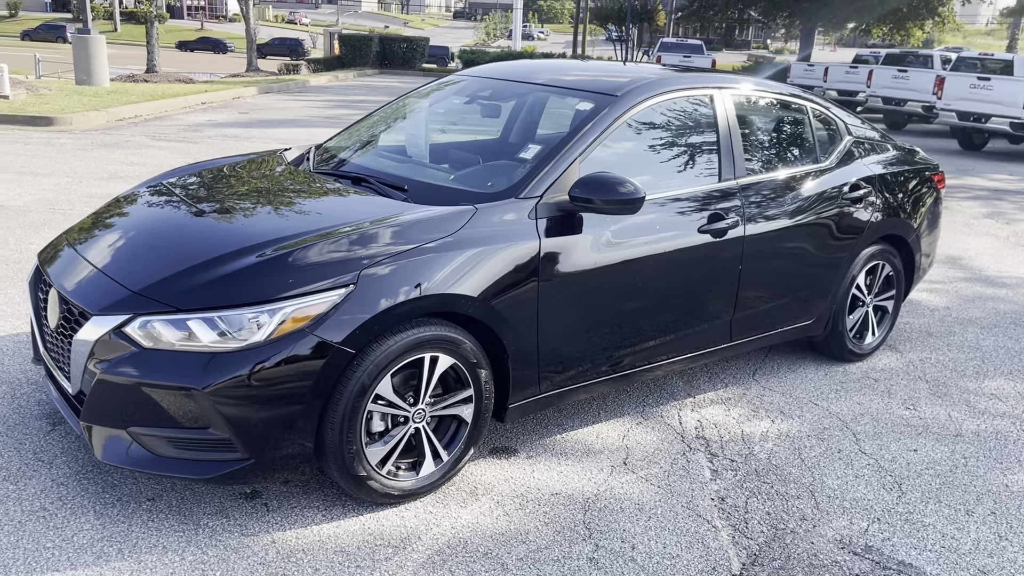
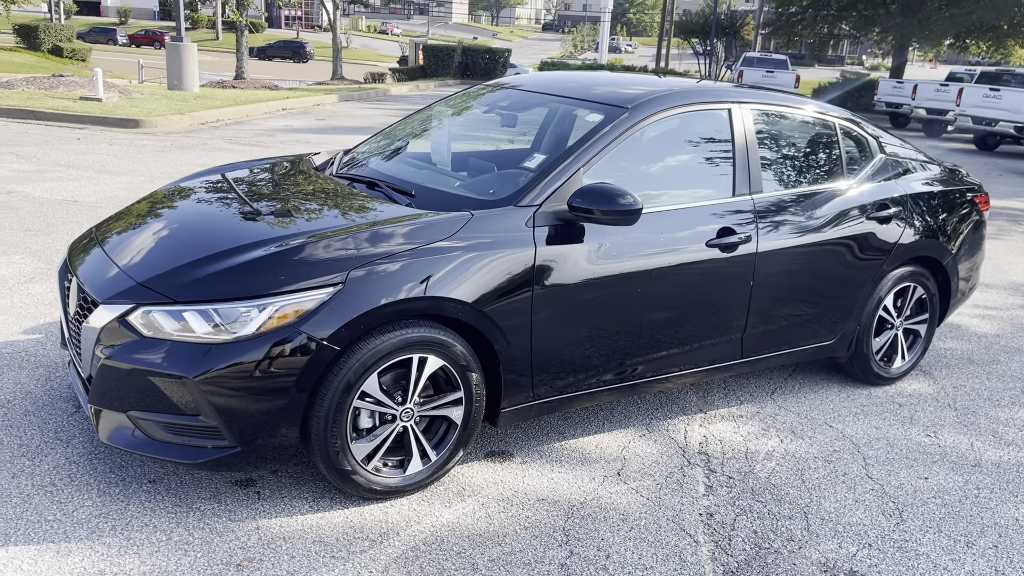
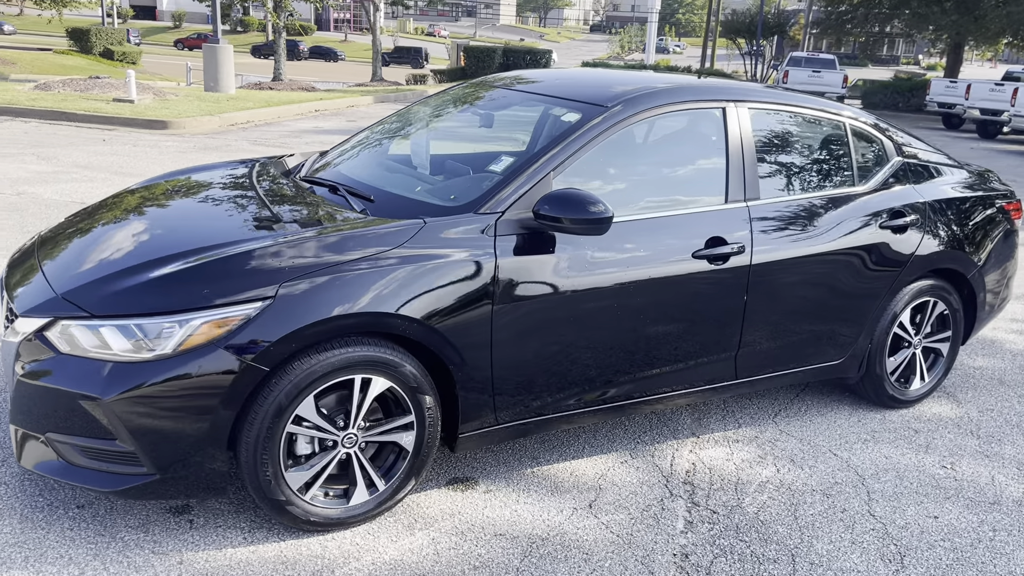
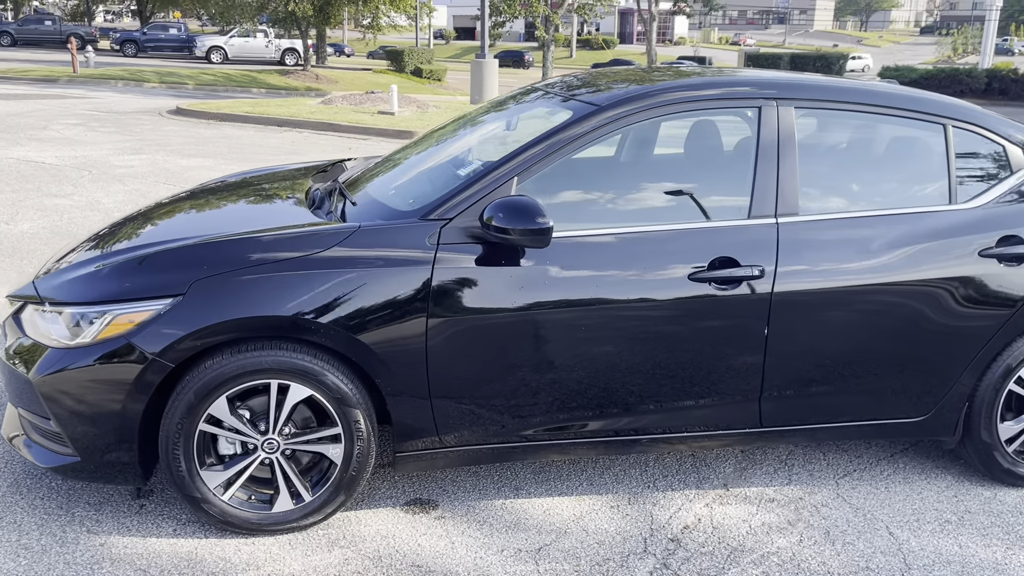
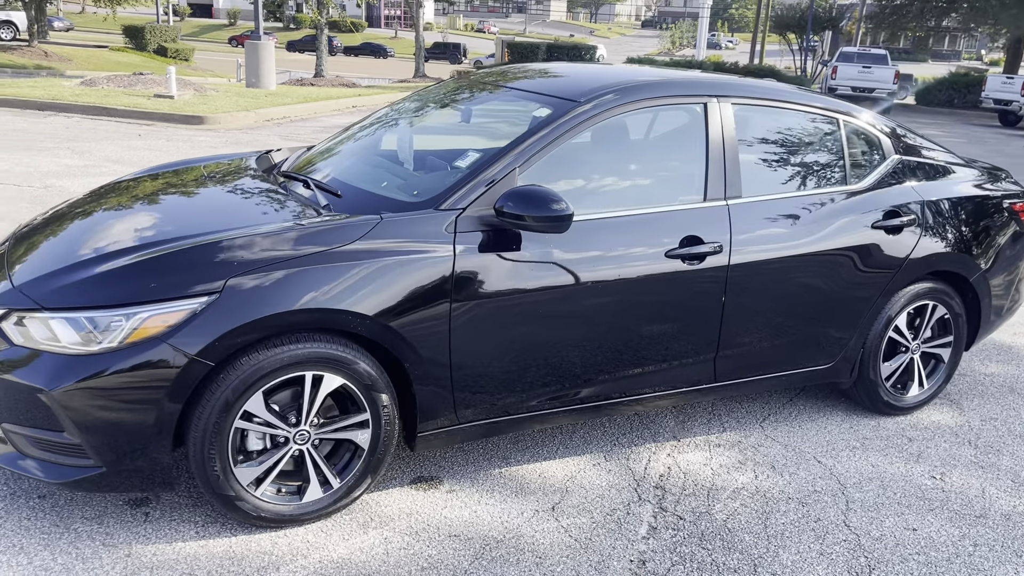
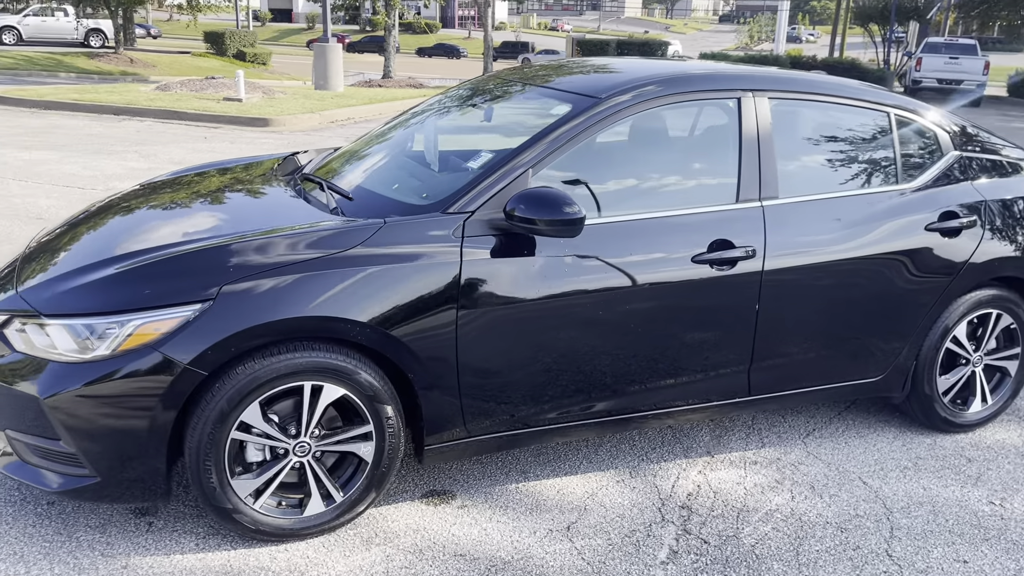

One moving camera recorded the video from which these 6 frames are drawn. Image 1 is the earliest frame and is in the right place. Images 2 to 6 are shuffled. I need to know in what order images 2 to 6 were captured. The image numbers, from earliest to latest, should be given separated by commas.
2, 3, 5, 6, 4
